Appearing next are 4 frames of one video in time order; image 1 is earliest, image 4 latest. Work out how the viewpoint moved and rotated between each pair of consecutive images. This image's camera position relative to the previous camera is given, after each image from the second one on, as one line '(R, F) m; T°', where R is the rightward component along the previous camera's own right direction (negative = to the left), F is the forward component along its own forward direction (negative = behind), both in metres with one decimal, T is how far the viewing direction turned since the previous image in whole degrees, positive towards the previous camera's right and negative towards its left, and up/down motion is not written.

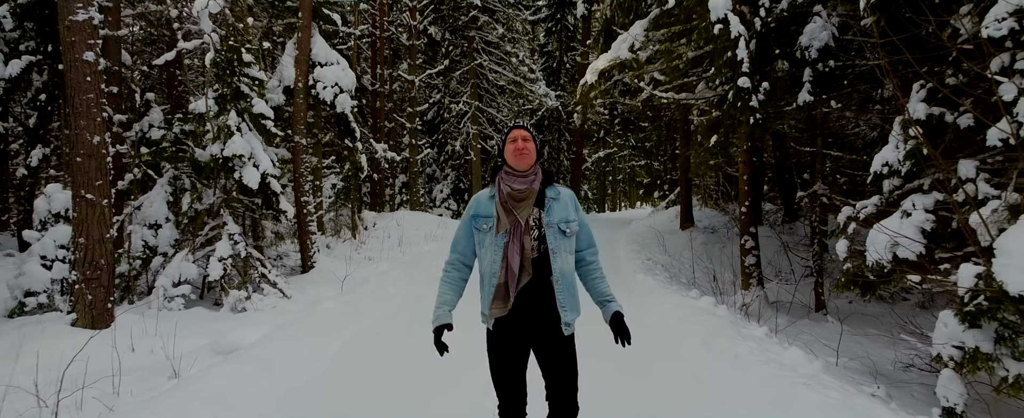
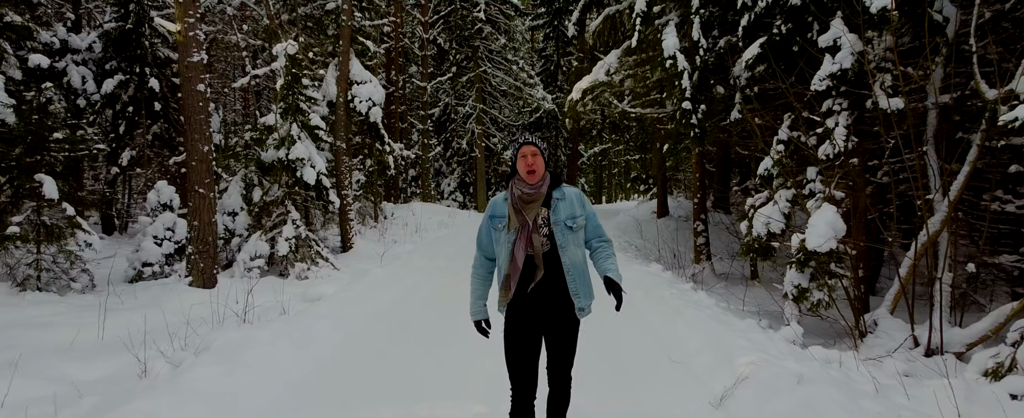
(0.0, -2.4) m; 0°
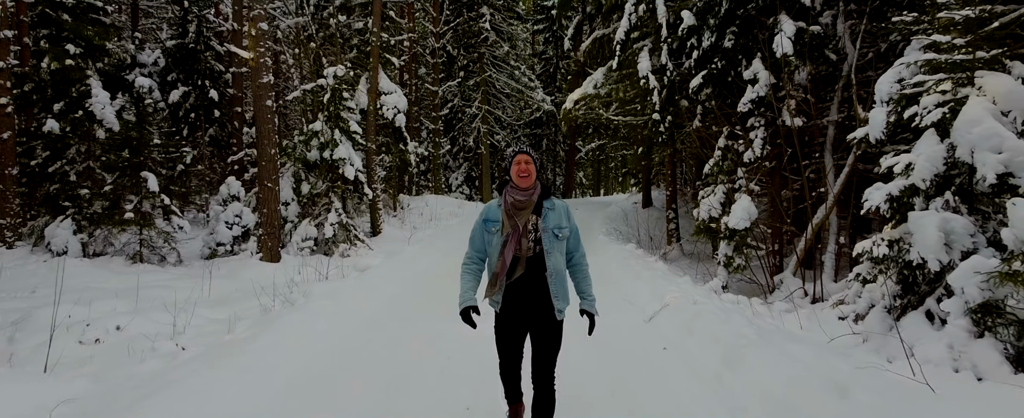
(-0.1, -2.3) m; 0°
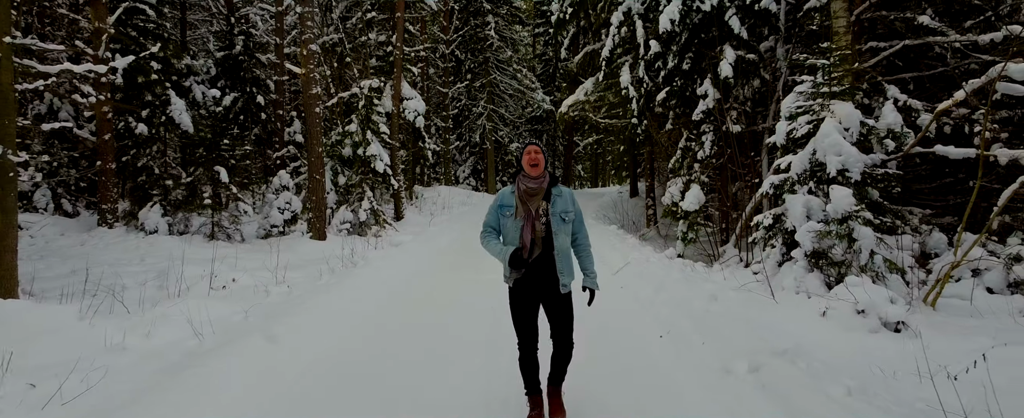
(-0.1, -2.5) m; 0°
